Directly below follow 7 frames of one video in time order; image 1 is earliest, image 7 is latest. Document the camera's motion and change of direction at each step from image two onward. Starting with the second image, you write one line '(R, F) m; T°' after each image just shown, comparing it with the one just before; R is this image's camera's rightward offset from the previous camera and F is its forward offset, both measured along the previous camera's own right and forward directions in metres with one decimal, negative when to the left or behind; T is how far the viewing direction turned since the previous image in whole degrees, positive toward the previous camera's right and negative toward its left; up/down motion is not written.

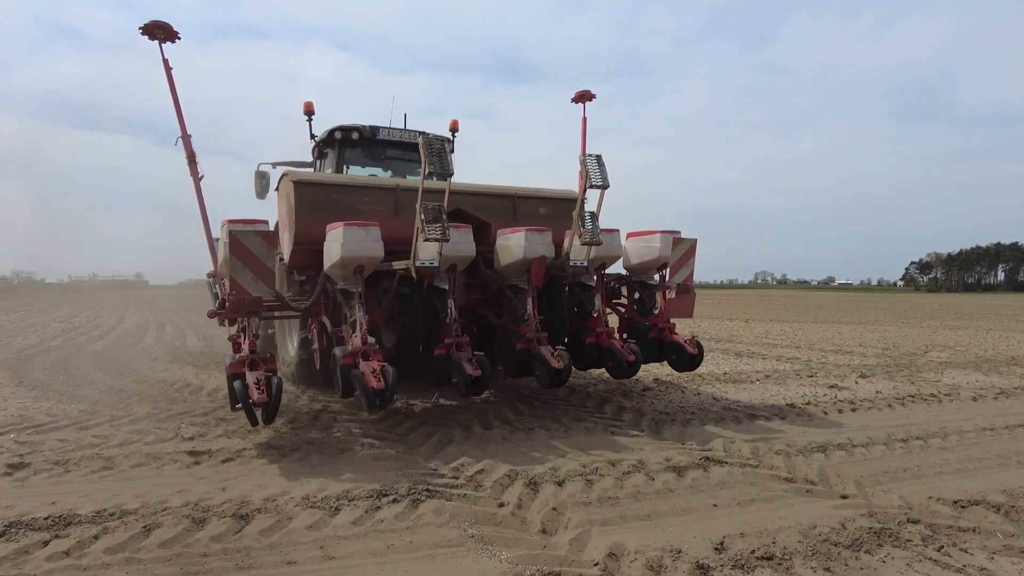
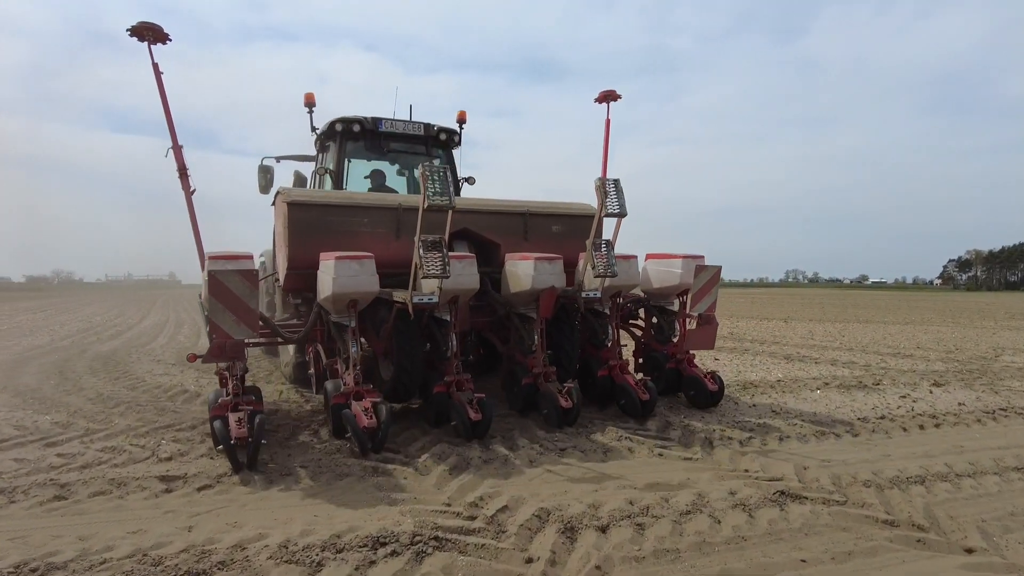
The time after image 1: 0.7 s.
(0.0, +0.8) m; -2°
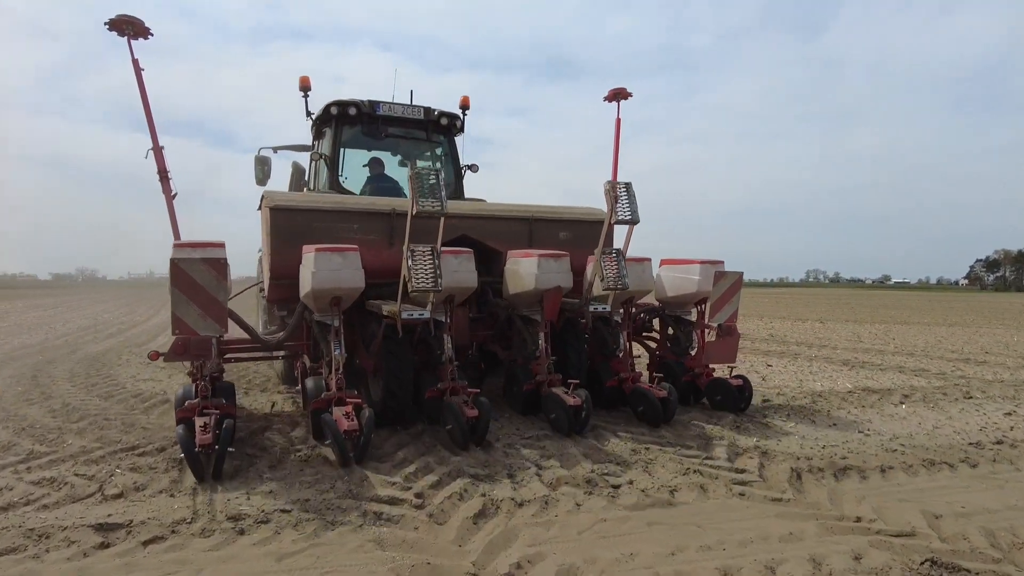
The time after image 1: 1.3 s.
(-0.1, +1.0) m; -1°
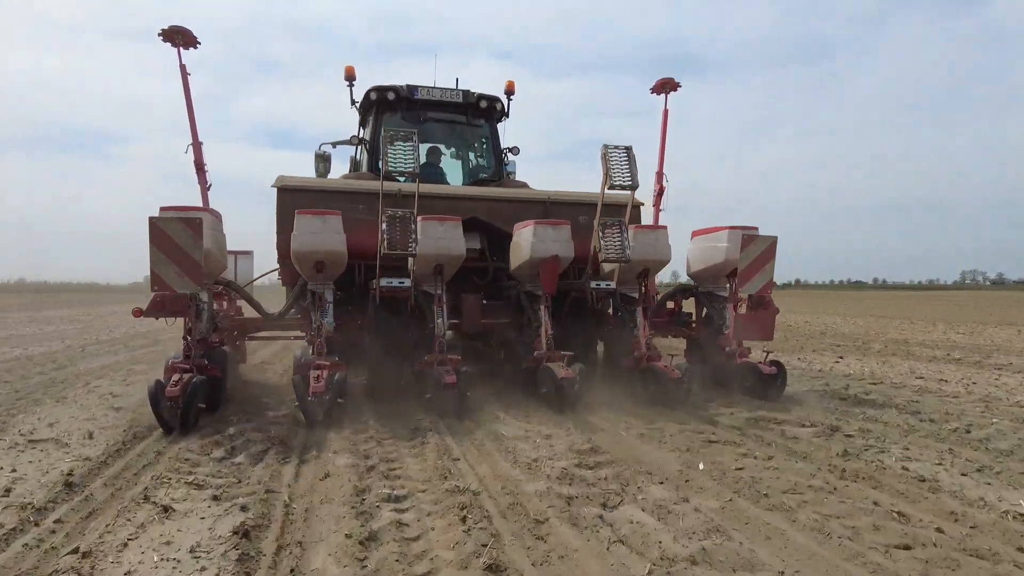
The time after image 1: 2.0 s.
(+0.8, +0.8) m; -10°
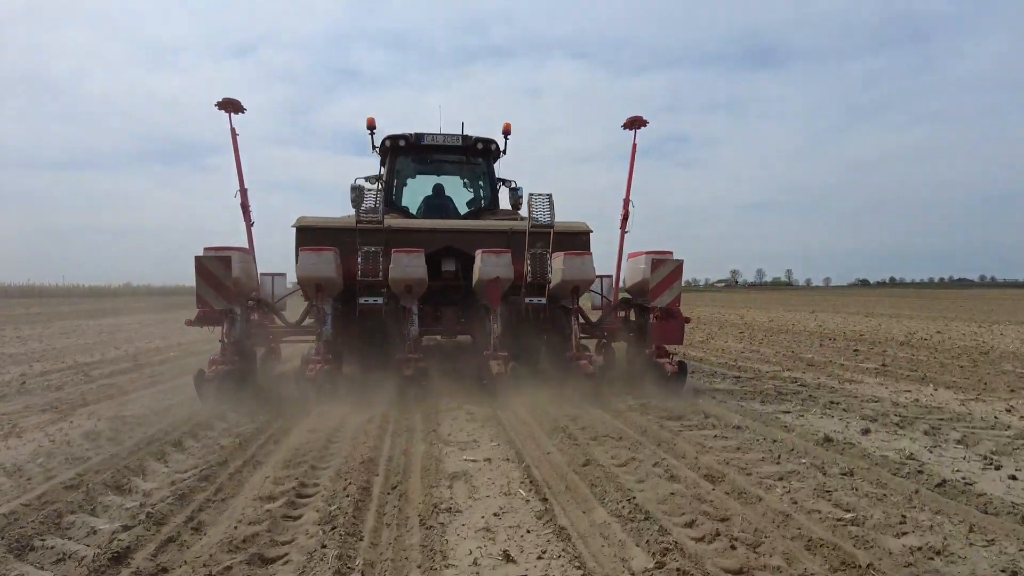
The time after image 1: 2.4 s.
(+1.3, -1.8) m; -6°
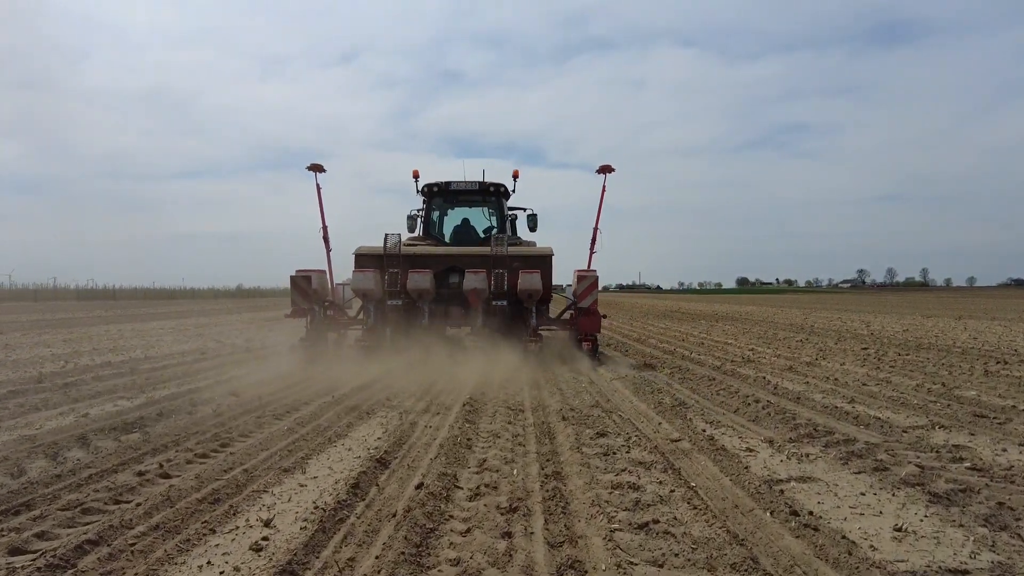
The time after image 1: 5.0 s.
(+1.5, +1.1) m; -9°
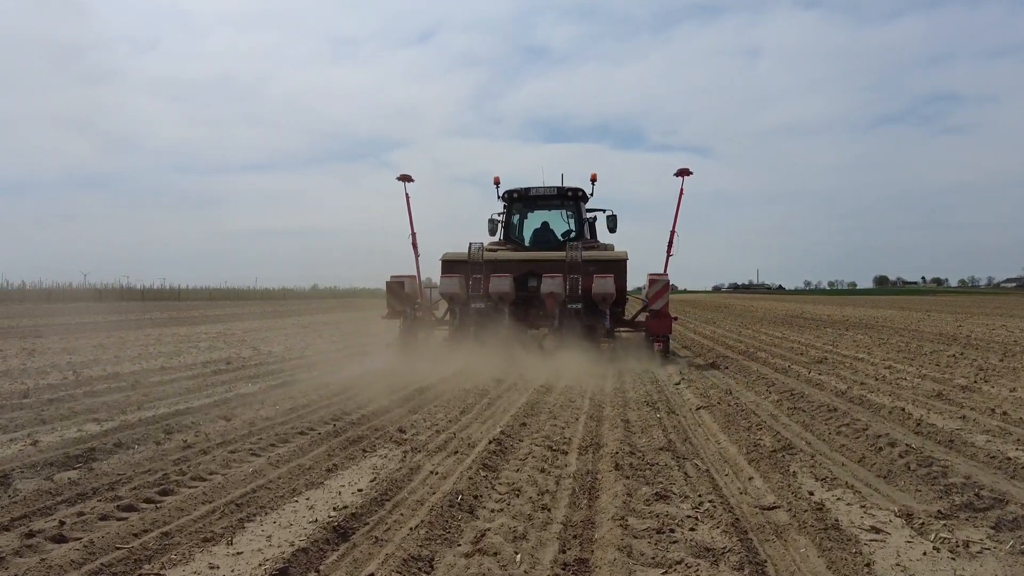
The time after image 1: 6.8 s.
(+0.5, +1.2) m; -10°
